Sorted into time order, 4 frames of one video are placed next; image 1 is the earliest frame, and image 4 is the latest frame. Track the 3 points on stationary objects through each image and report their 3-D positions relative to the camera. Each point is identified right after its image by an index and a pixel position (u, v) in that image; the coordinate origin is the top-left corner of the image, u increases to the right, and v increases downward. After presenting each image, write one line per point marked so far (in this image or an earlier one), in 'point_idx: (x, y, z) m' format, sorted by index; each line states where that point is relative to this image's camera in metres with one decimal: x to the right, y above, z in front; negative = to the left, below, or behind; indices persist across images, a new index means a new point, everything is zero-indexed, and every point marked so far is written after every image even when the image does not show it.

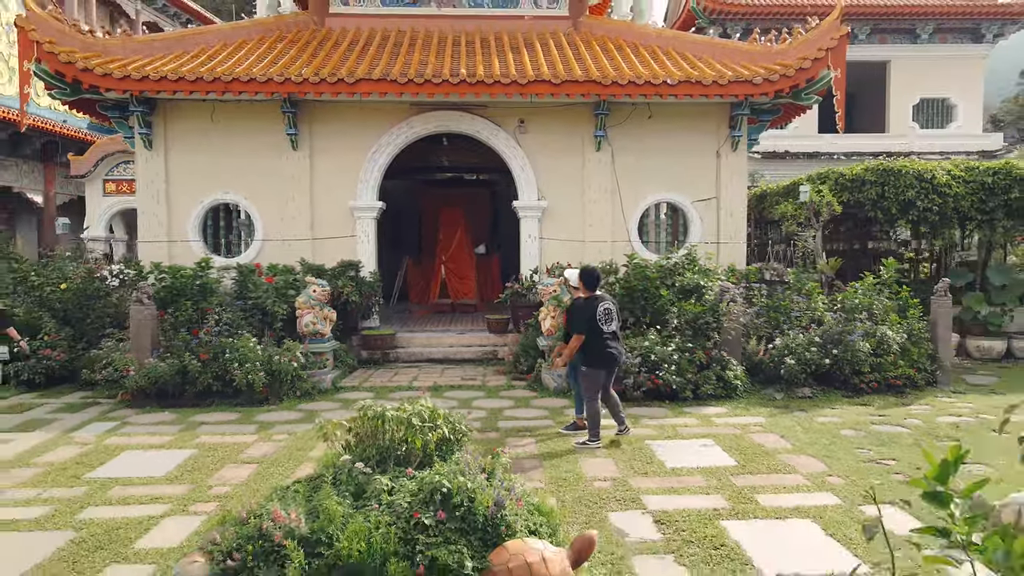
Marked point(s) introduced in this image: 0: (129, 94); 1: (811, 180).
0: (-6.4, +3.2, +8.7) m
1: (+5.6, +2.0, +9.8) m
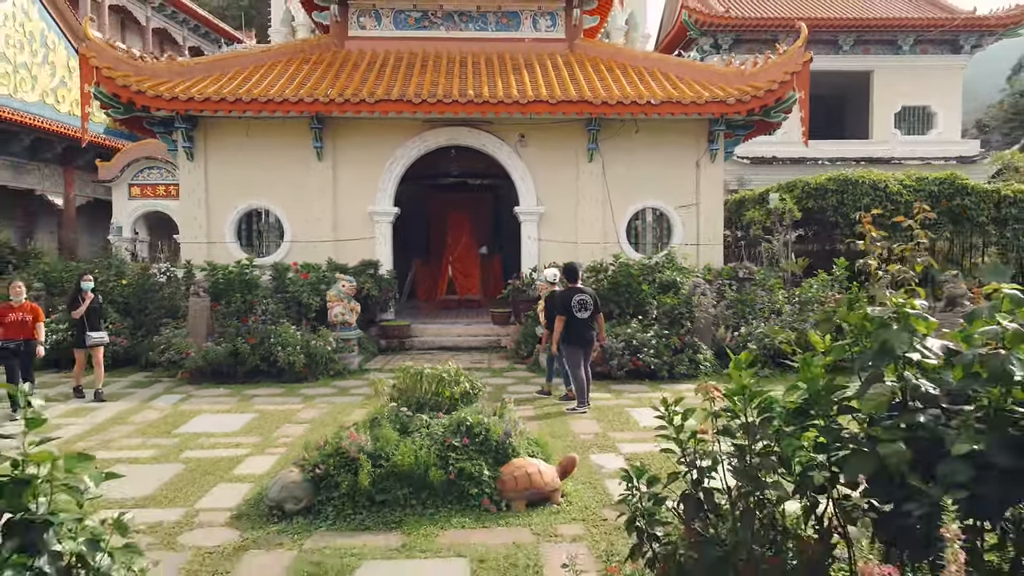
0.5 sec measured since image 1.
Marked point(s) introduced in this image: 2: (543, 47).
0: (-6.4, +3.3, +9.9) m
1: (+5.7, +2.1, +11.0) m
2: (+0.7, +5.6, +12.2) m
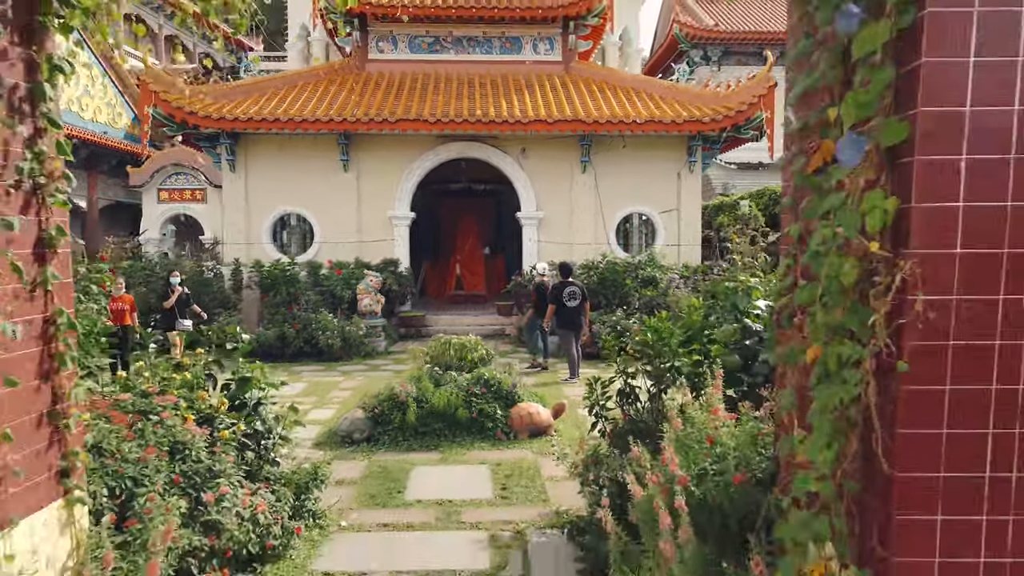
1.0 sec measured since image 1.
0: (-6.3, +3.4, +11.3) m
1: (+5.7, +2.2, +12.5) m
2: (+0.8, +5.7, +13.6) m
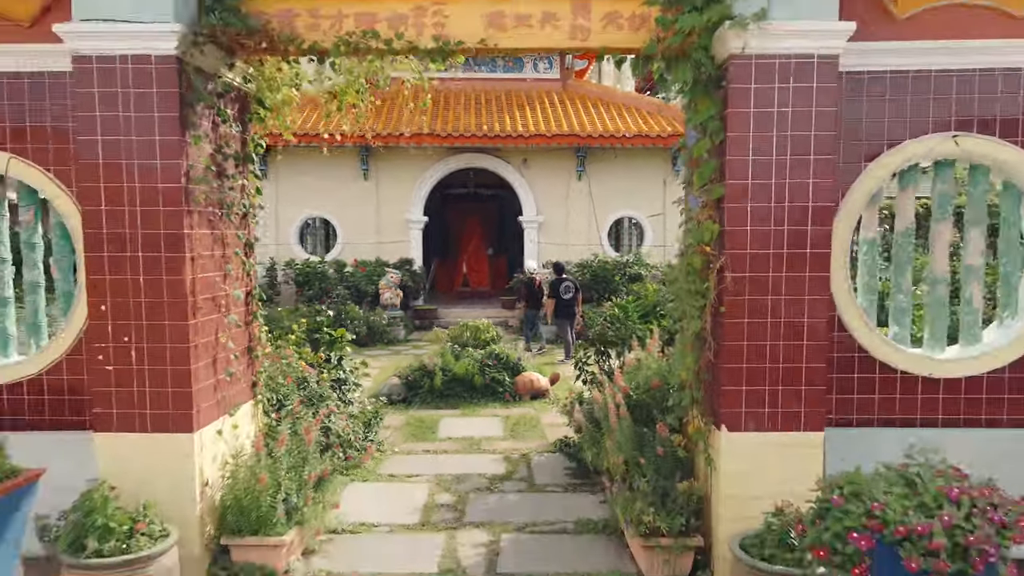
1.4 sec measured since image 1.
0: (-6.2, +3.5, +12.7) m
1: (+5.8, +2.3, +13.8) m
2: (+0.9, +5.8, +15.0) m
